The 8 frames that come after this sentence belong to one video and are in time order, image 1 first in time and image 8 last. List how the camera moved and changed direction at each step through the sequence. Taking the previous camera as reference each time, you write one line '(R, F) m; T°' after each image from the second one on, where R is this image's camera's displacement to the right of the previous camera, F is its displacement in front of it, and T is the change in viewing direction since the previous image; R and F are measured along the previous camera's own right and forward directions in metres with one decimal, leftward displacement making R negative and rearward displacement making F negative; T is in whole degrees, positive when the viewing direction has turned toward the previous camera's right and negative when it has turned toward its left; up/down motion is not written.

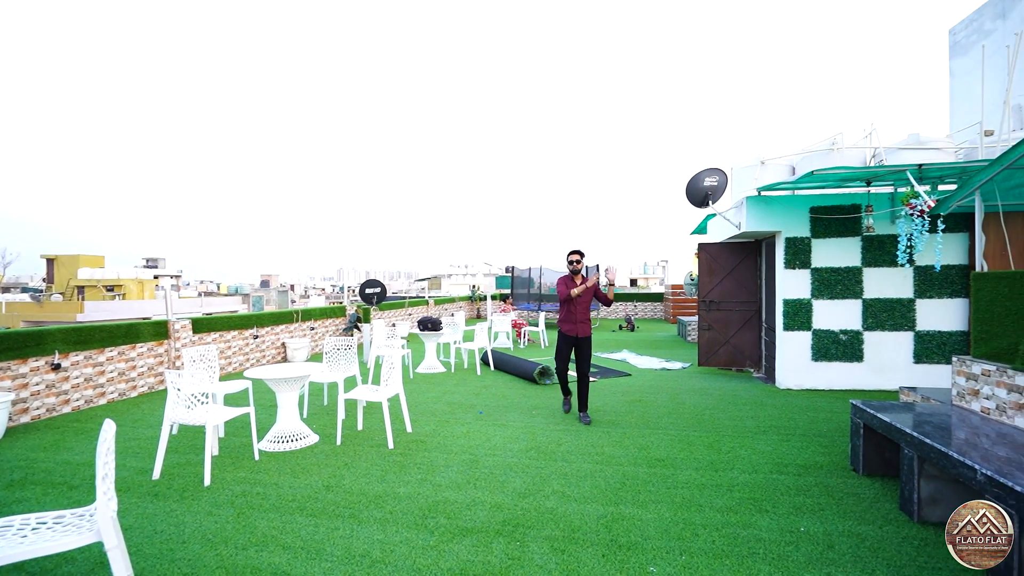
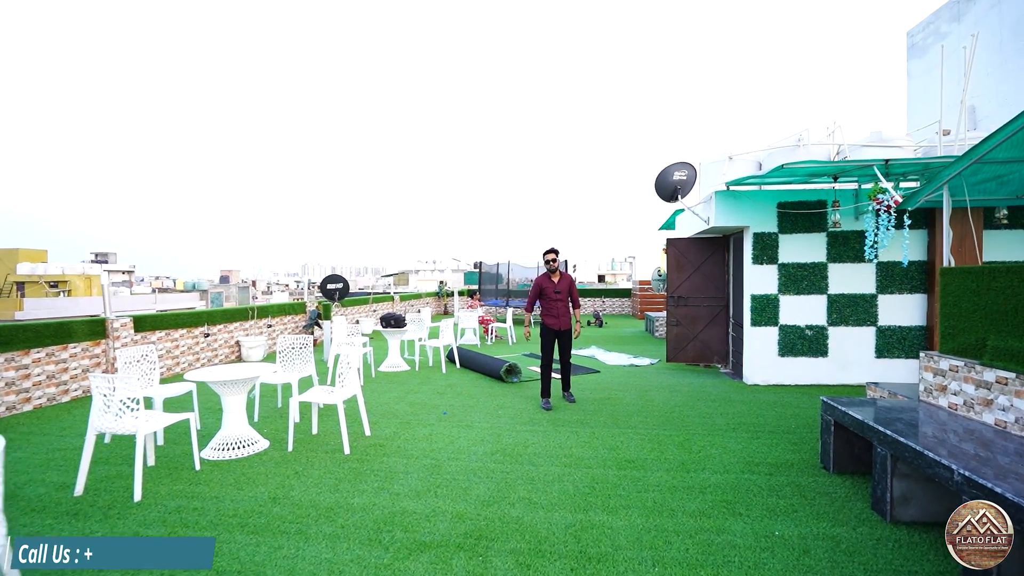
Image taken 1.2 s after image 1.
(0.0, +0.2) m; +4°
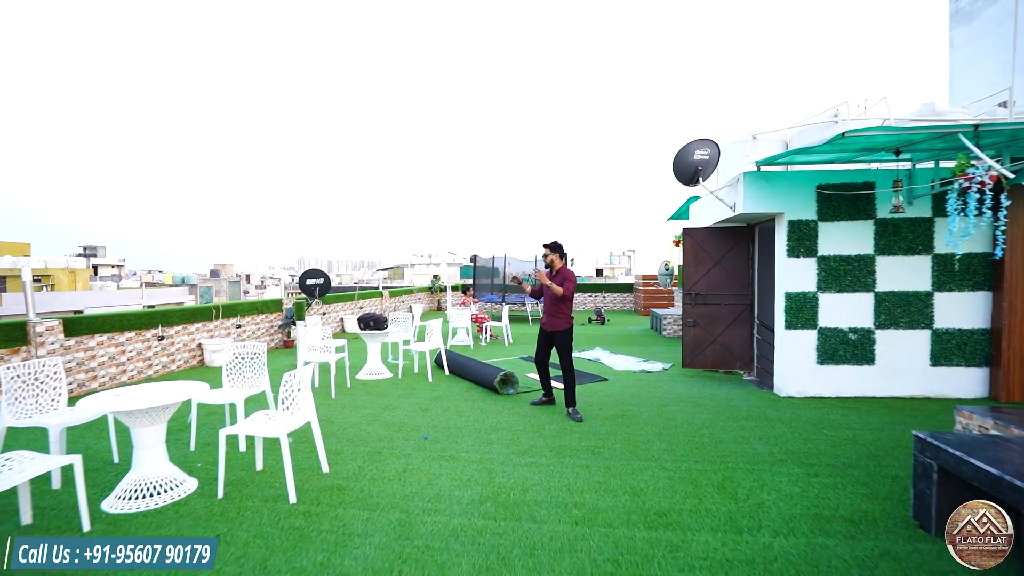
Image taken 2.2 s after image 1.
(0.0, +1.0) m; 0°
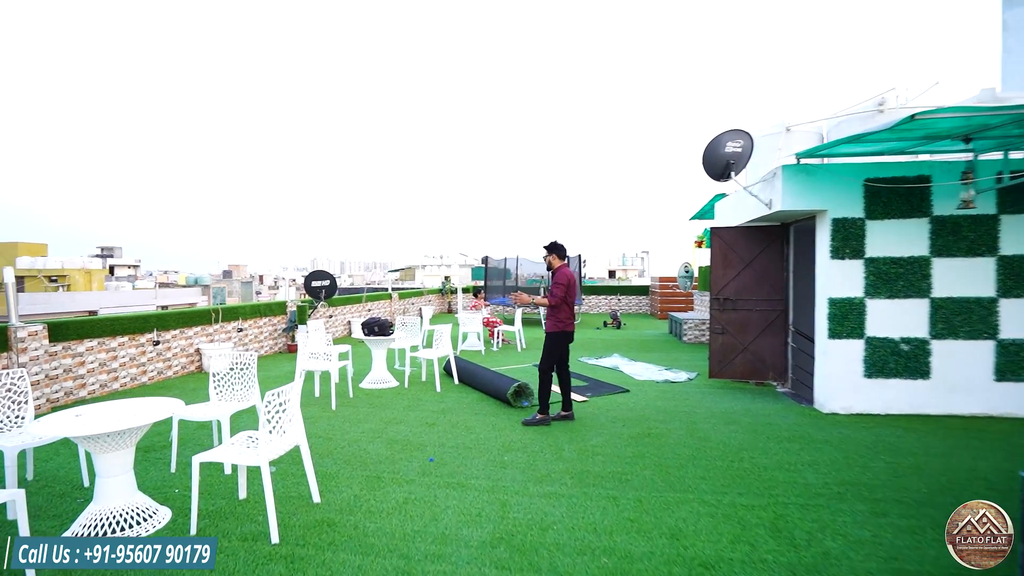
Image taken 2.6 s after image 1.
(0.0, +0.5) m; -1°
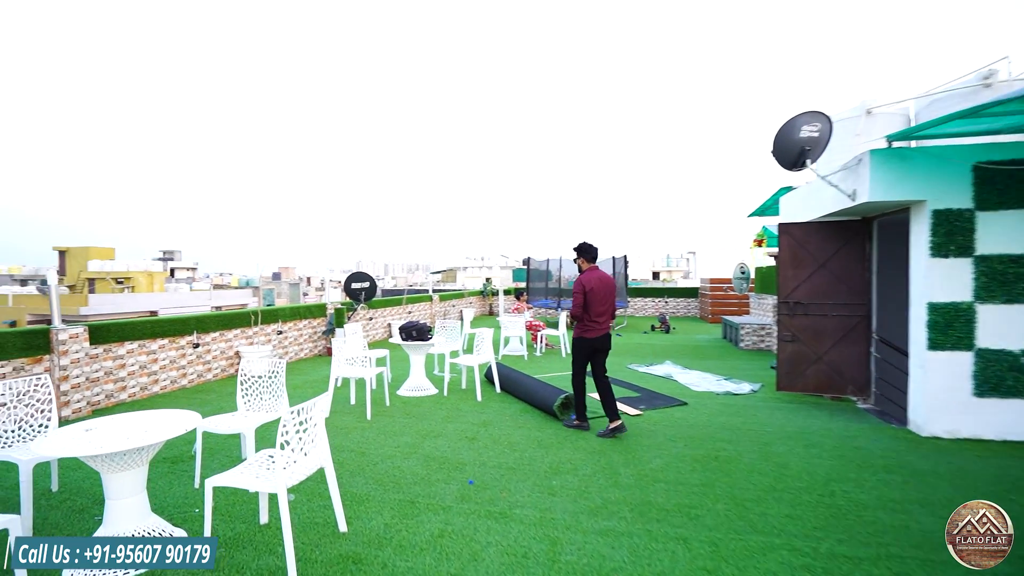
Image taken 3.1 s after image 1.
(-0.1, +0.5) m; -5°
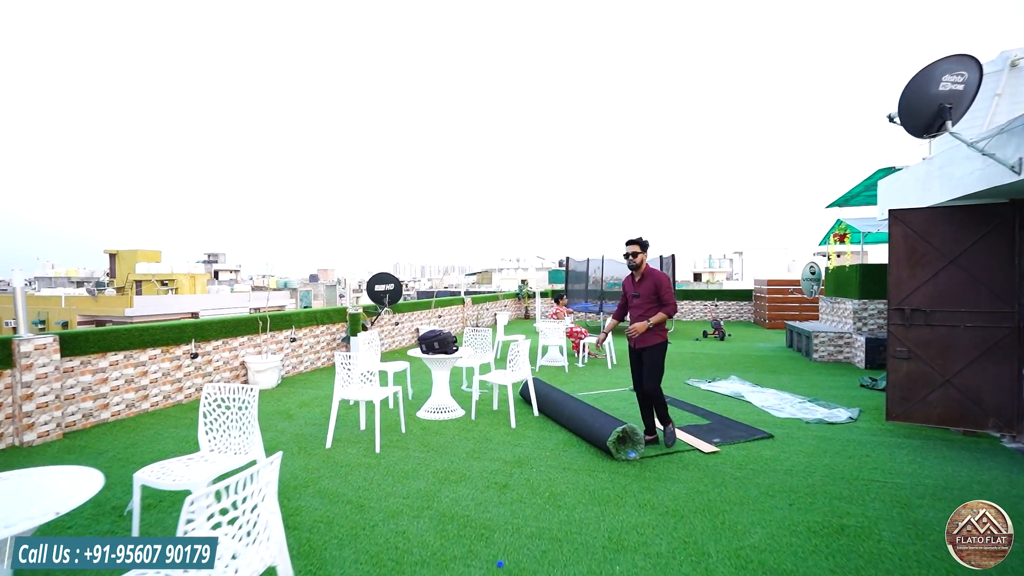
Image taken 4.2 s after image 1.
(-0.1, +1.1) m; -4°
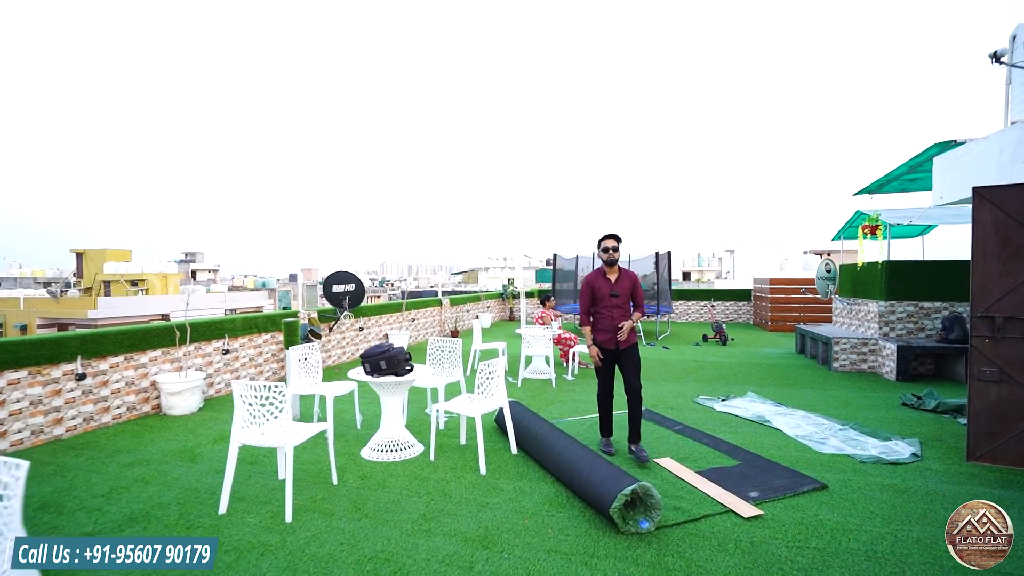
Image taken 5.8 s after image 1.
(+0.2, +1.3) m; +1°
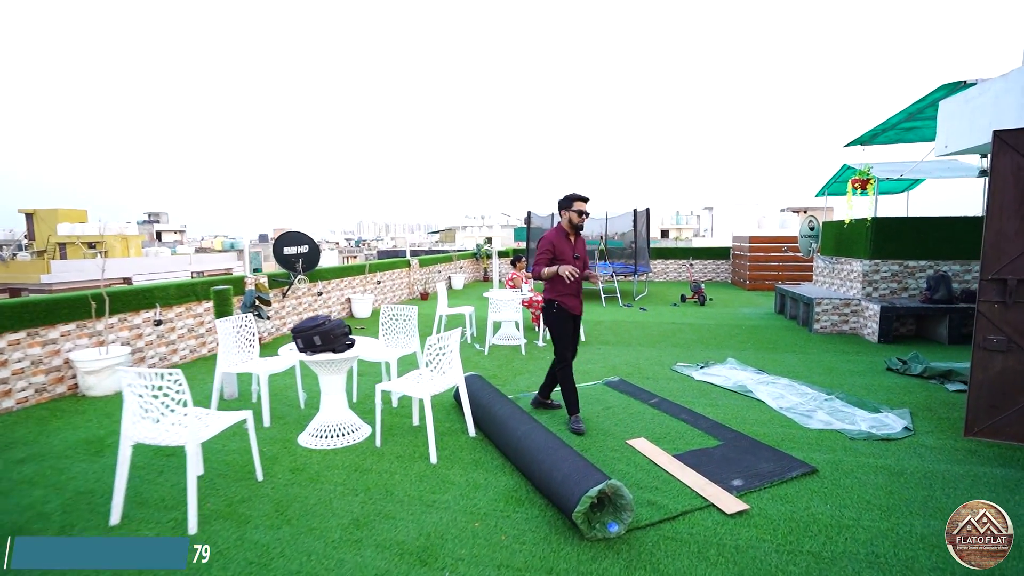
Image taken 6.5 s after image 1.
(+0.2, +0.6) m; +2°
